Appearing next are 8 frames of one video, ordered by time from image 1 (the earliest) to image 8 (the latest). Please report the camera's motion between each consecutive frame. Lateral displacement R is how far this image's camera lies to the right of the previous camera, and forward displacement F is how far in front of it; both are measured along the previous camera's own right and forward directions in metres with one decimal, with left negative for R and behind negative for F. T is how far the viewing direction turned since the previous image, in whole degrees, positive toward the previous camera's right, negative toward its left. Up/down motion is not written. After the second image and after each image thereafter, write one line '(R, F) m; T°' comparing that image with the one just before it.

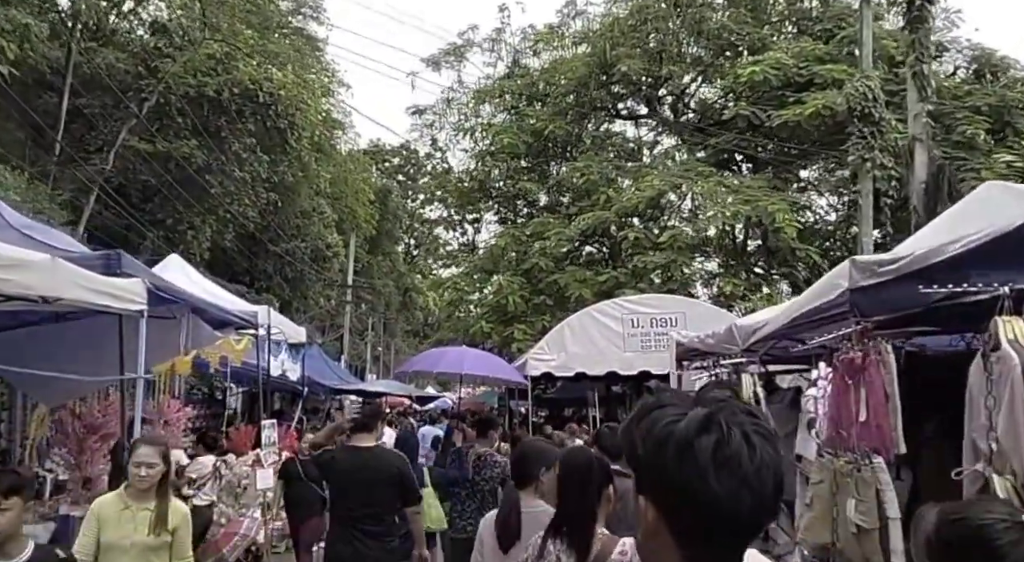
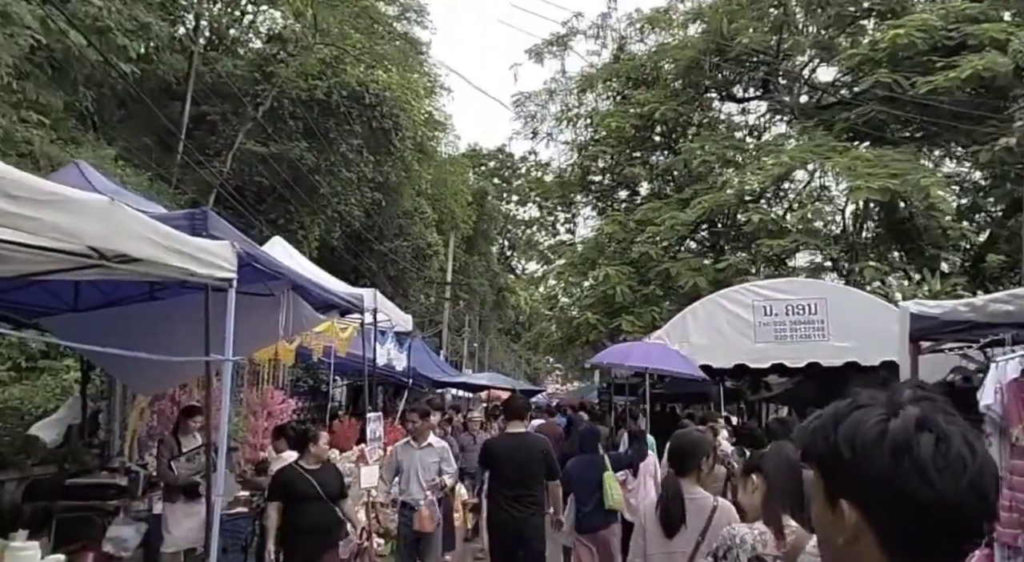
(-0.3, +0.9) m; -6°
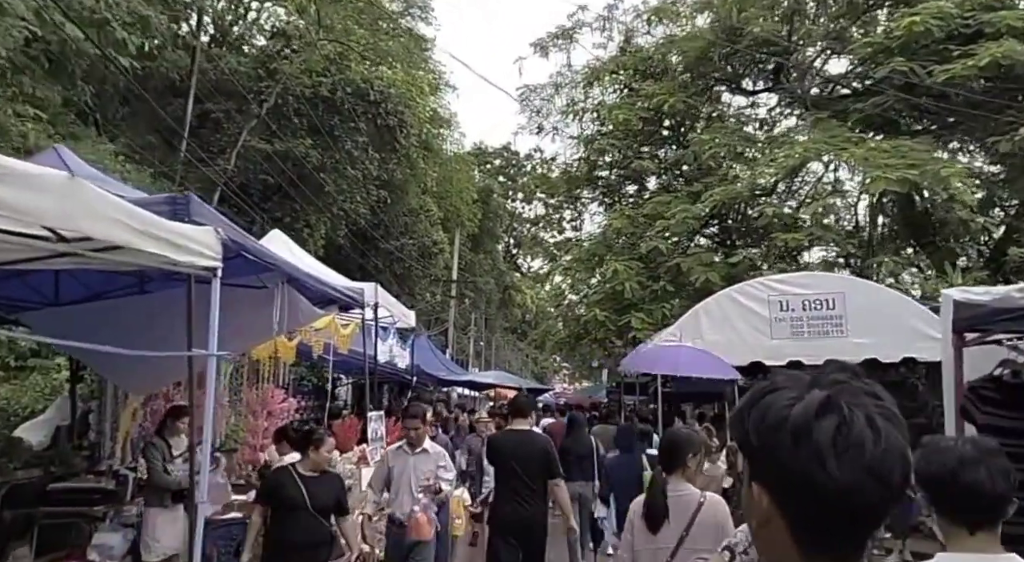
(0.0, +0.4) m; 0°
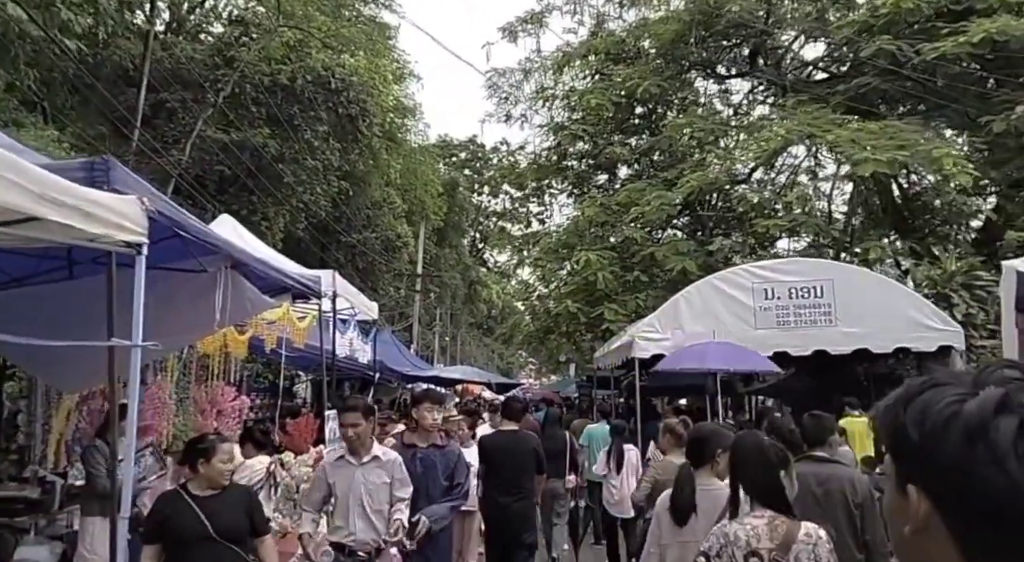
(-0.1, +0.7) m; +2°
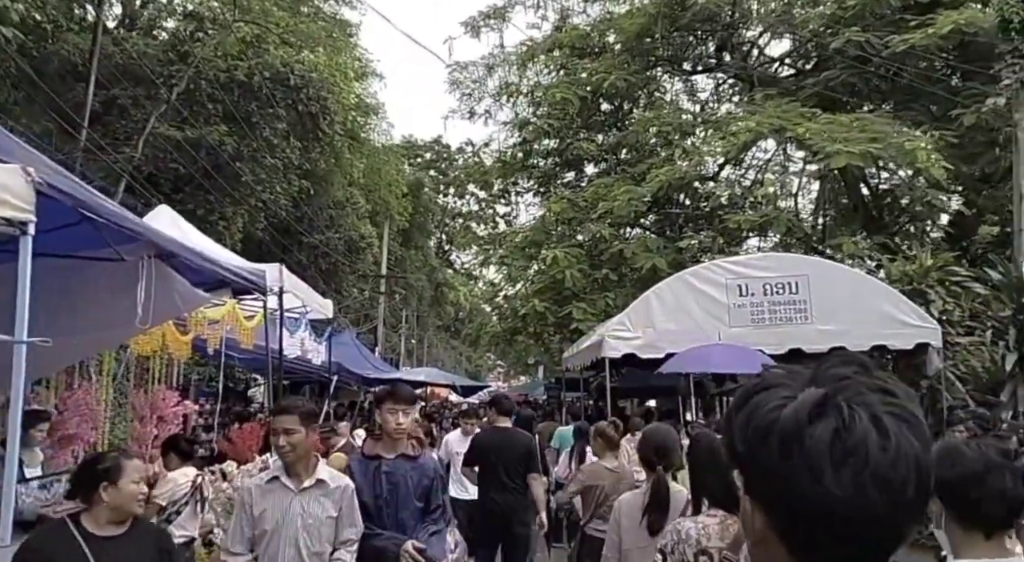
(0.0, +0.5) m; +2°
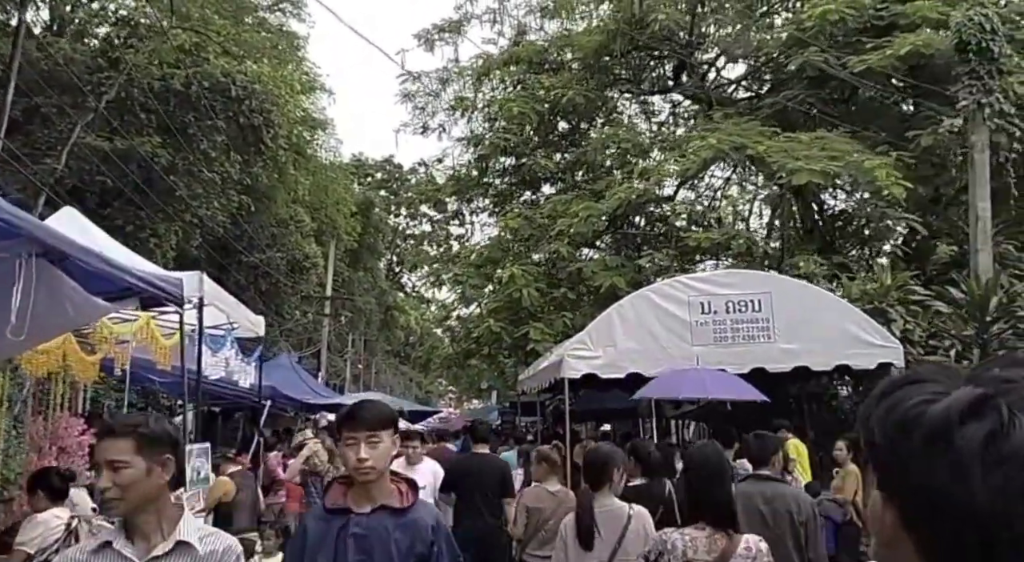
(0.0, +0.7) m; +3°
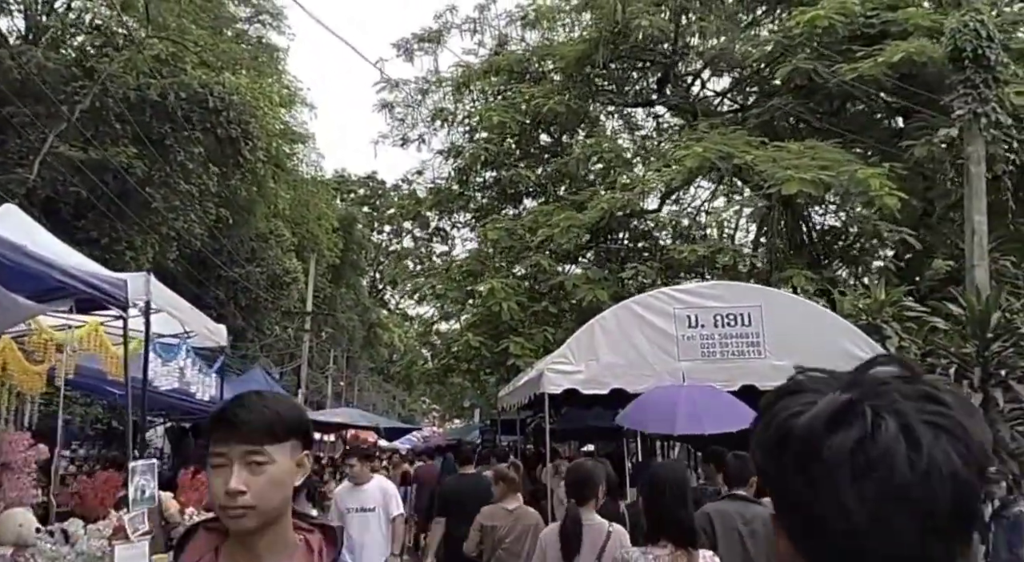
(+0.1, +0.4) m; +1°
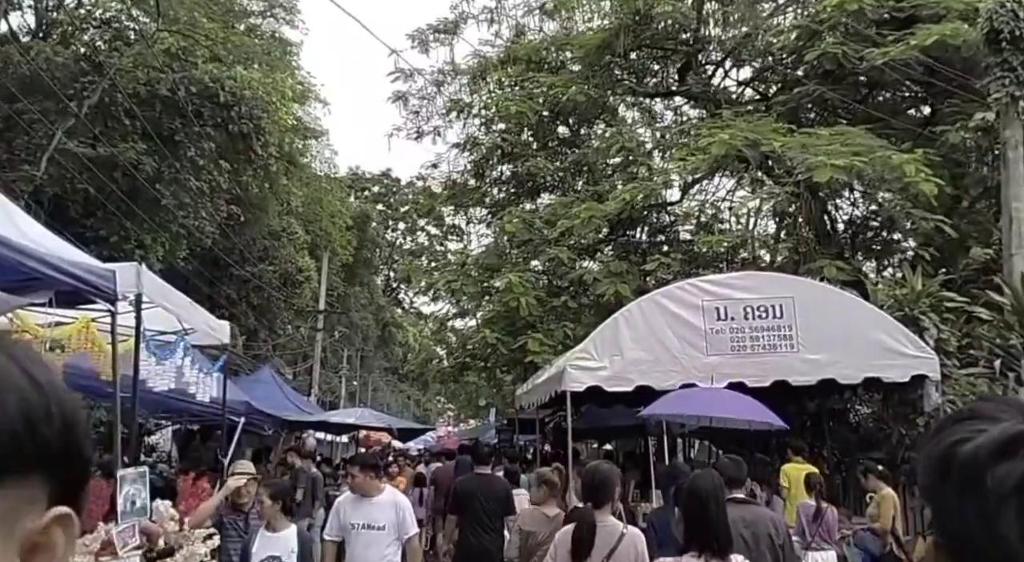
(0.0, +0.4) m; -1°
